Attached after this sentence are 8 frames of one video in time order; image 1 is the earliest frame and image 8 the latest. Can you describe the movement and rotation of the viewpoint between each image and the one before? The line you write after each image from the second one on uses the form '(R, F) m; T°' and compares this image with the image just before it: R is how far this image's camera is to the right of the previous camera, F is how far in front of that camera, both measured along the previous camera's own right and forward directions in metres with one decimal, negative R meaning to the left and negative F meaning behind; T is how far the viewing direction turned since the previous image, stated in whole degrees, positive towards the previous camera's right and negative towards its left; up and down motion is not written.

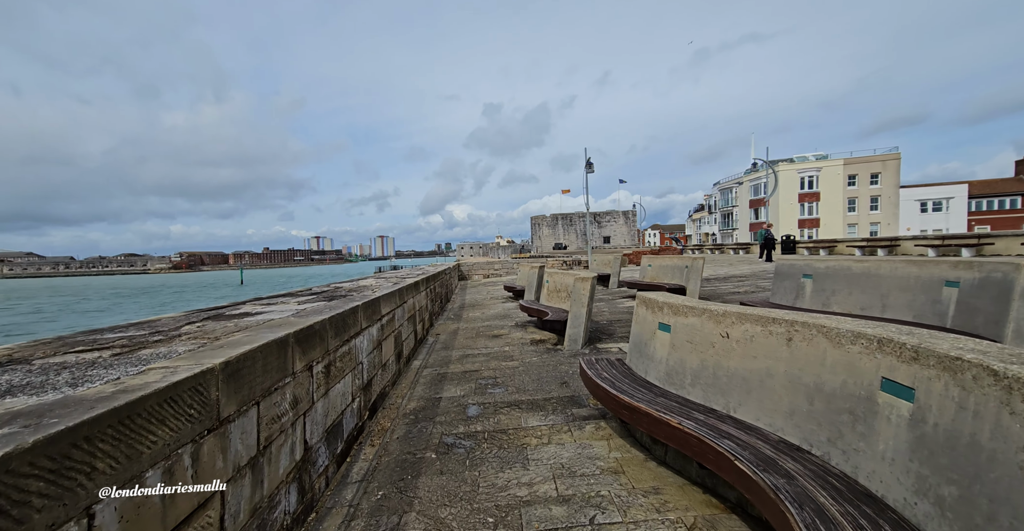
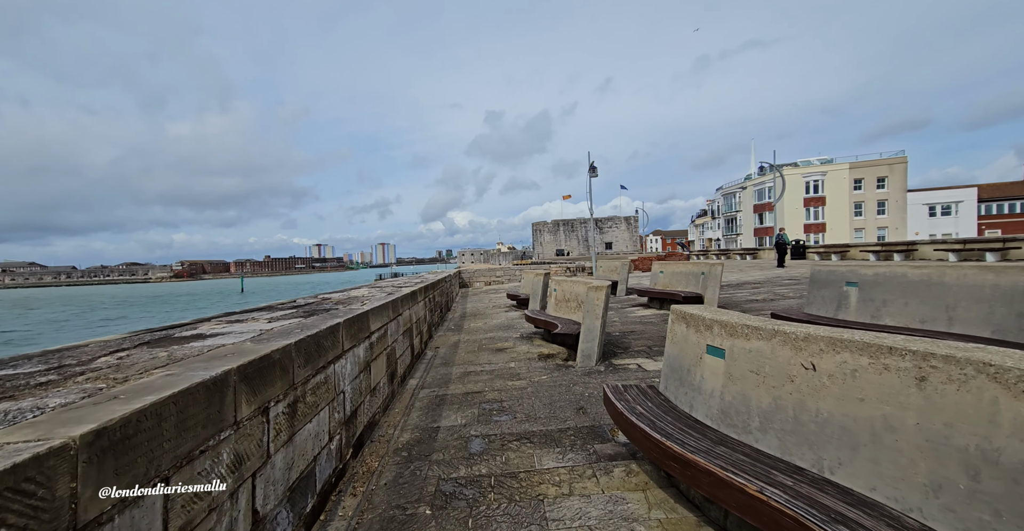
(-0.1, +0.5) m; 0°
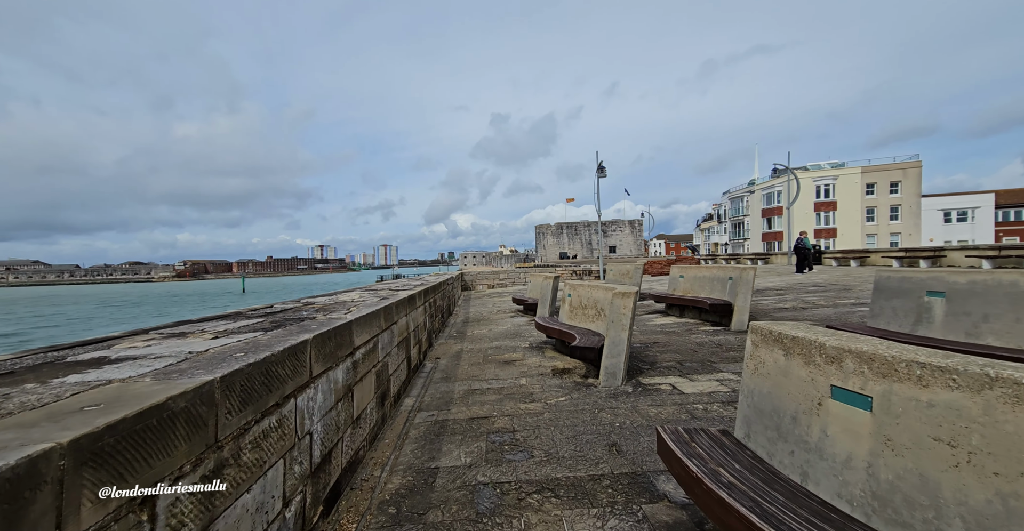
(-0.1, +0.7) m; 0°
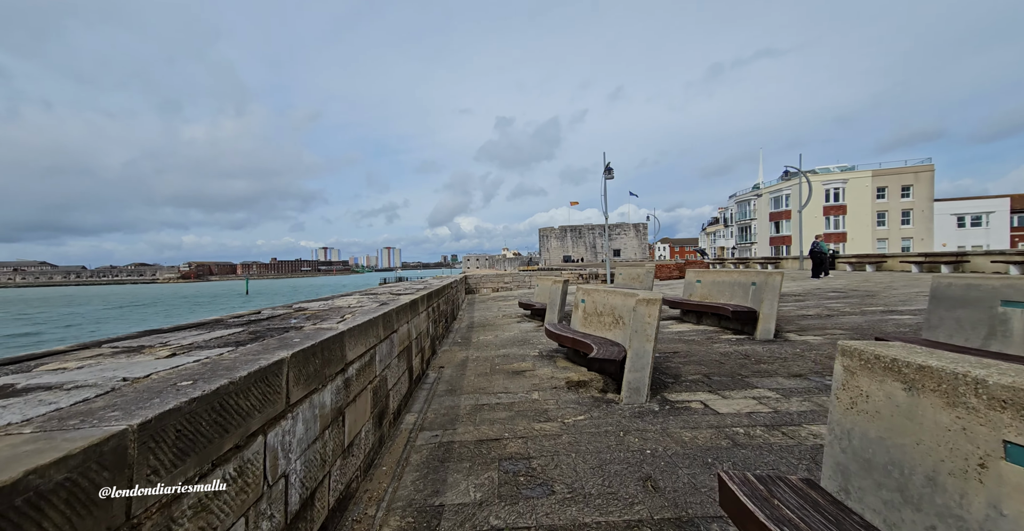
(-0.1, +0.4) m; 0°
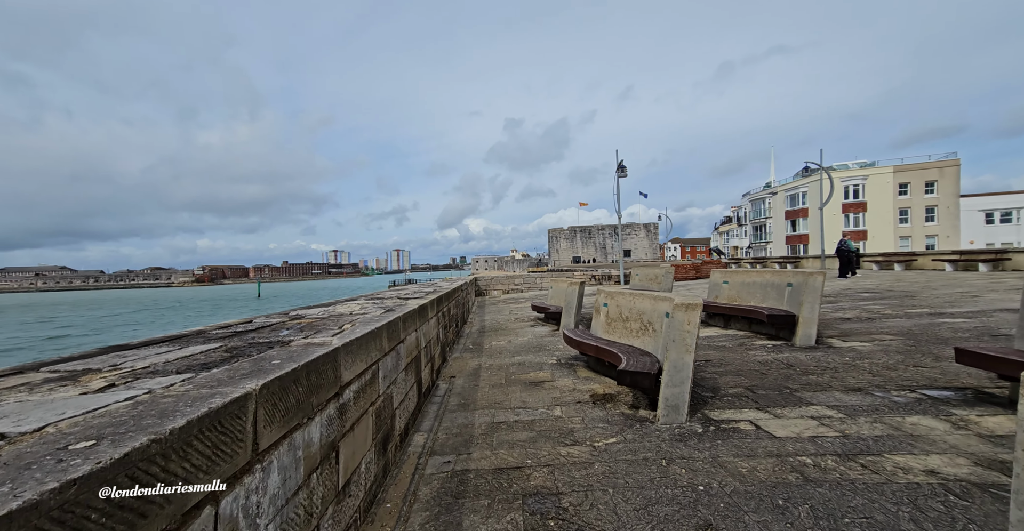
(-0.1, +0.4) m; -1°
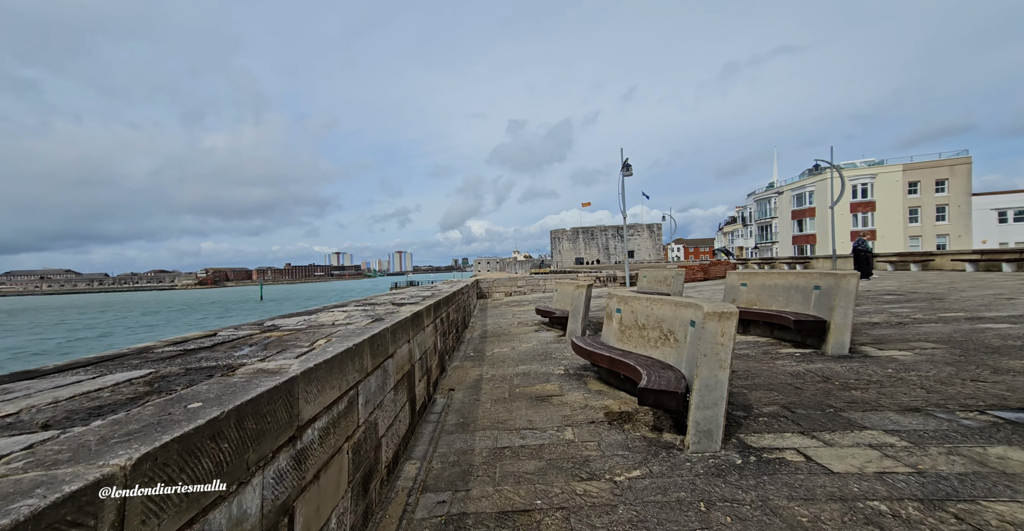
(0.0, +0.4) m; 0°
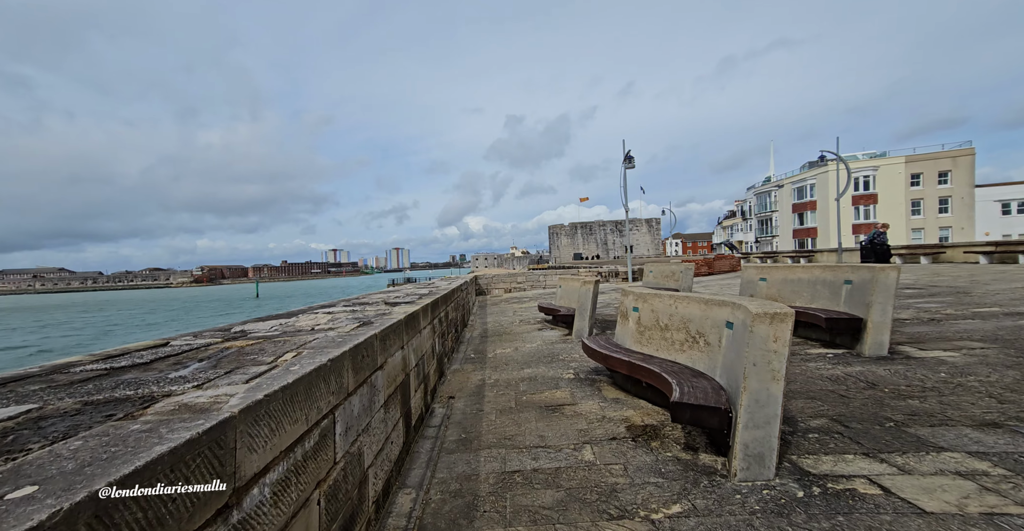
(-0.1, +0.5) m; 0°
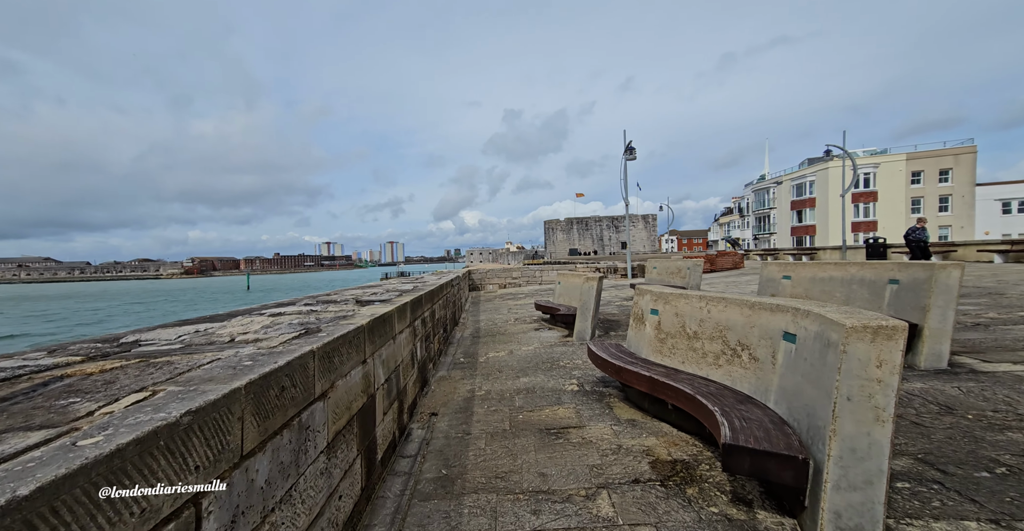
(0.0, +0.7) m; +1°
